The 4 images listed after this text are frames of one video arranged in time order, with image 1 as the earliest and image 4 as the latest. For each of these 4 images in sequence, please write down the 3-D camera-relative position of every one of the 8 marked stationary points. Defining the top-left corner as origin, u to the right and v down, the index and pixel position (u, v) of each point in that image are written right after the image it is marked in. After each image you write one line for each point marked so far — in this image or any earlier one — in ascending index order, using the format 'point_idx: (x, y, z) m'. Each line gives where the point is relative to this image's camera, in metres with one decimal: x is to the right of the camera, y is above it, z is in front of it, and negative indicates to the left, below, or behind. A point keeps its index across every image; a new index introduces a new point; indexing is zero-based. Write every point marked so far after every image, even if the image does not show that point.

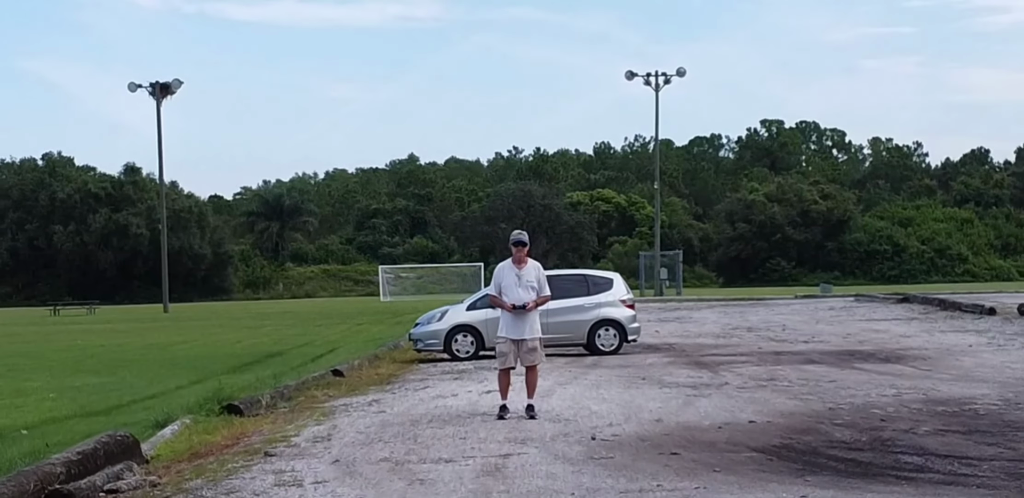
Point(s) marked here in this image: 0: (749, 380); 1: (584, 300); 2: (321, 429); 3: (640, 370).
0: (+2.1, -1.2, +8.6) m
1: (+1.2, -0.8, +17.1) m
2: (-1.1, -1.0, +5.4) m
3: (+1.8, -1.8, +14.3) m
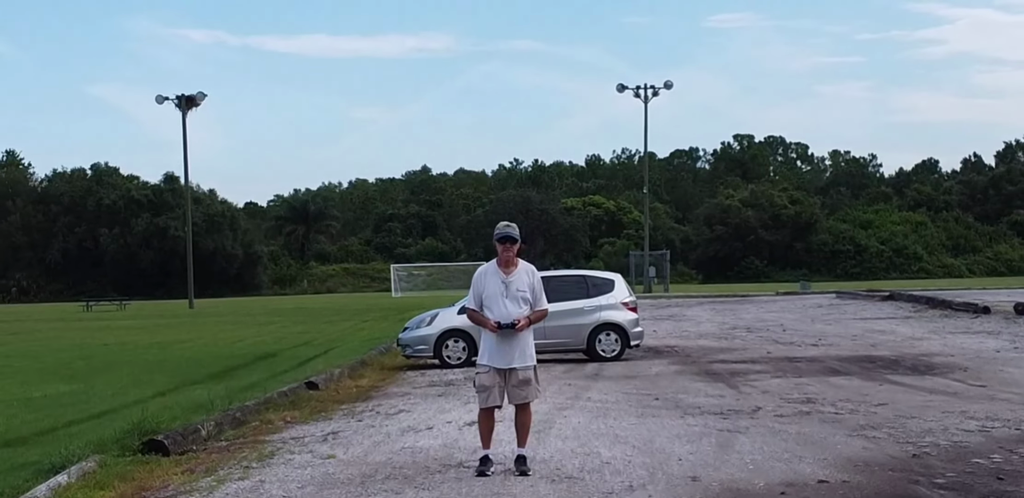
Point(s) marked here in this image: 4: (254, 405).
0: (+2.0, -1.2, +7.4) m
1: (+1.1, -0.9, +15.9) m
2: (-1.1, -1.0, +4.1) m
3: (+1.8, -1.8, +13.0) m
4: (-2.3, -1.4, +8.7) m
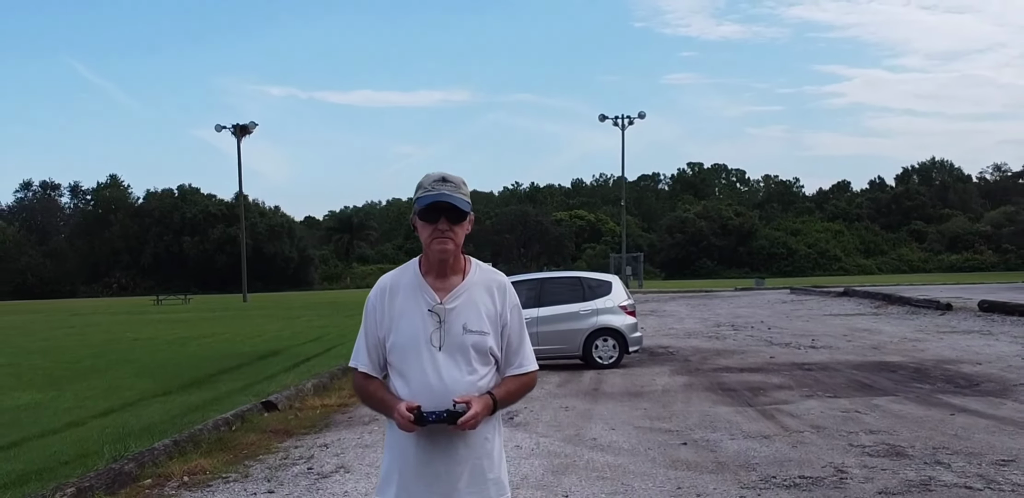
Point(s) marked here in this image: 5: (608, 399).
0: (+1.9, -1.1, +5.4) m
1: (+1.0, -0.9, +13.9) m
2: (-1.2, -1.0, +2.1) m
3: (+1.6, -1.8, +11.1) m
4: (-2.4, -1.4, +6.7) m
5: (+1.2, -1.8, +11.8) m
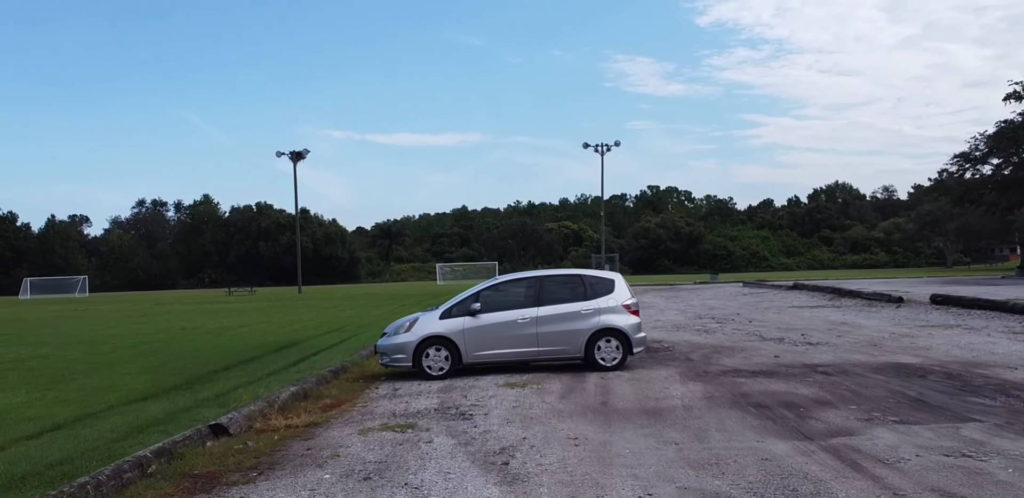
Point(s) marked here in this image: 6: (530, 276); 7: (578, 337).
0: (+1.9, -1.1, +3.1) m
1: (+0.9, -0.8, +11.6) m
2: (-1.2, -1.0, -0.2) m
3: (+1.6, -1.7, +8.8) m
4: (-2.5, -1.3, +4.4) m
5: (+1.2, -1.8, +9.5) m
6: (+0.3, -0.4, +11.7) m
7: (+0.9, -1.2, +11.5) m
